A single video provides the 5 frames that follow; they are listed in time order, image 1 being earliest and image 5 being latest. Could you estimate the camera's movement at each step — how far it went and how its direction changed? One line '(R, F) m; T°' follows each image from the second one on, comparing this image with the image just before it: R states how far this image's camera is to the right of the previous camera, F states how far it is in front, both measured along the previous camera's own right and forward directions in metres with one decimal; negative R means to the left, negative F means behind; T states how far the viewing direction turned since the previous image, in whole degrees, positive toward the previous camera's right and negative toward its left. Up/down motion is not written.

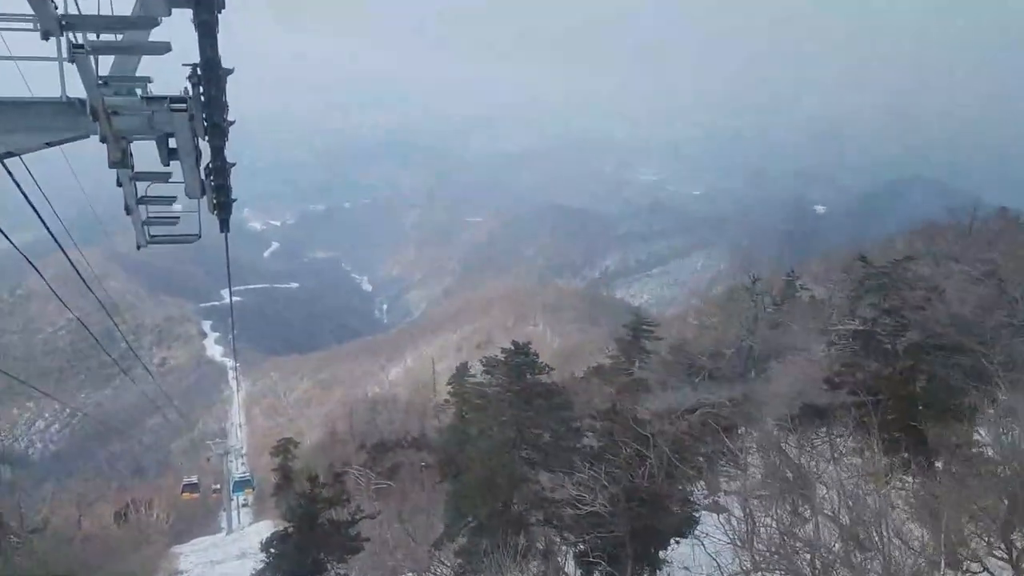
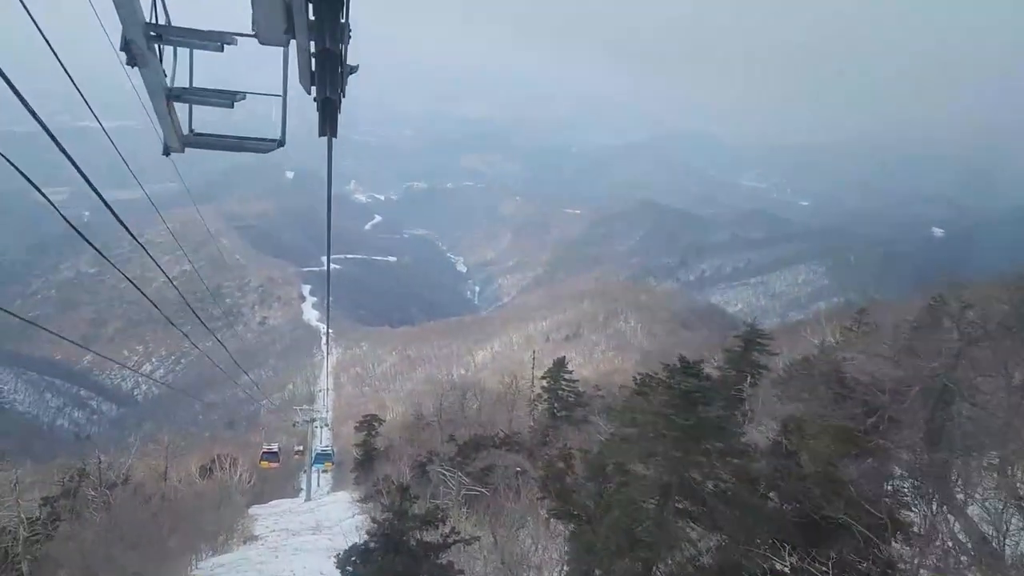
(-0.5, +1.3) m; -7°
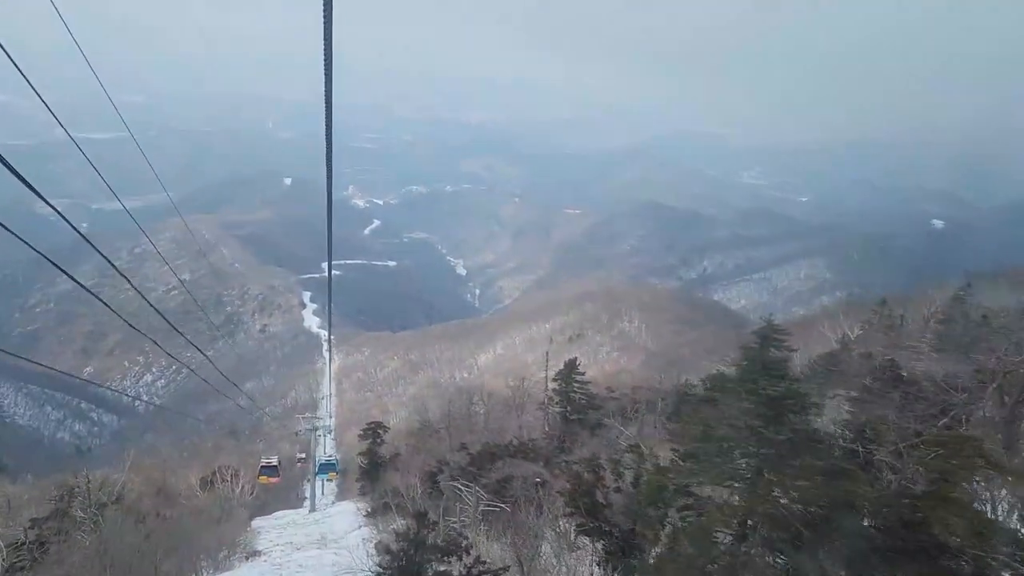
(-0.2, +0.8) m; 0°
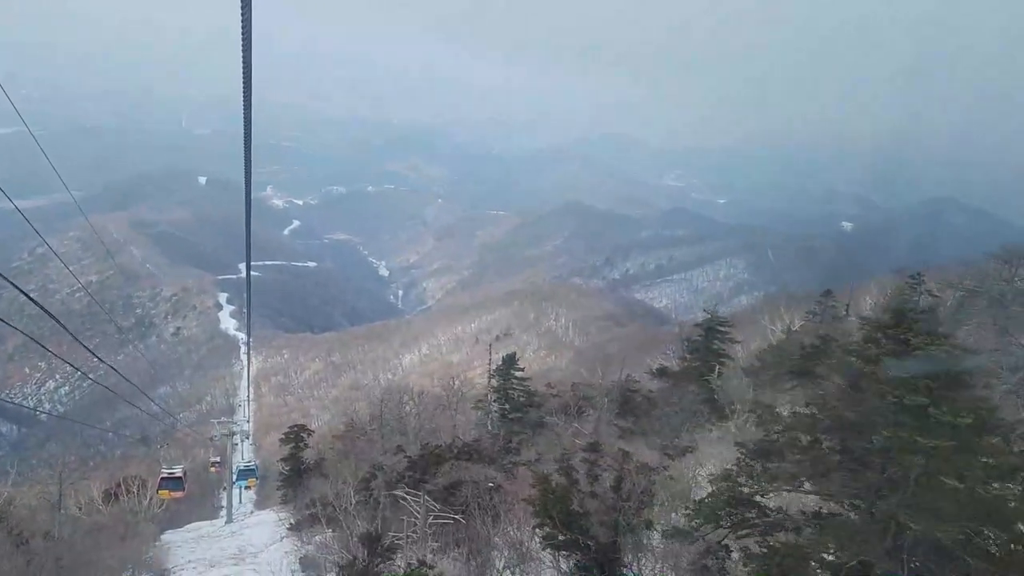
(-0.3, +1.2) m; +6°
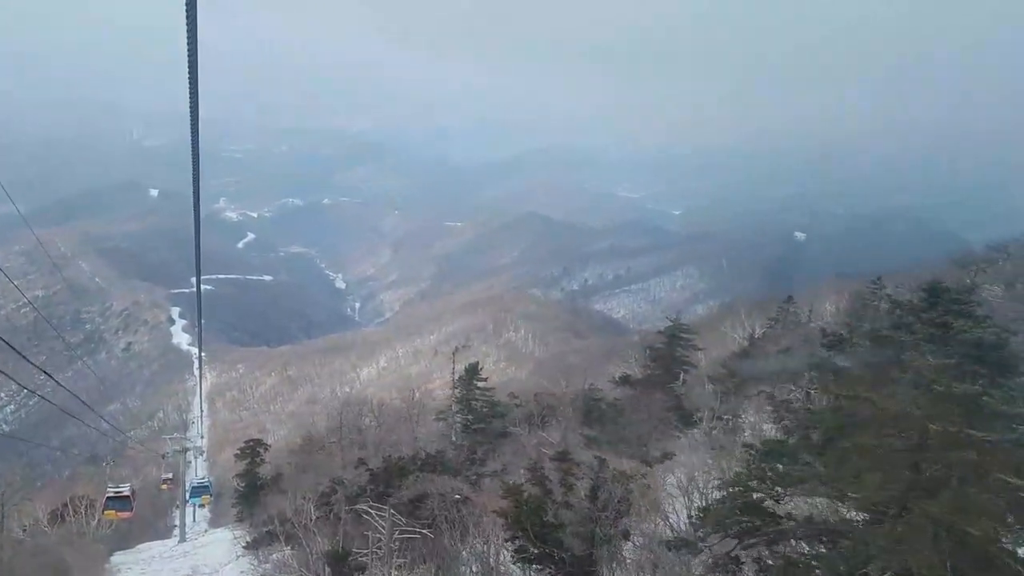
(-0.1, +0.3) m; +3°
